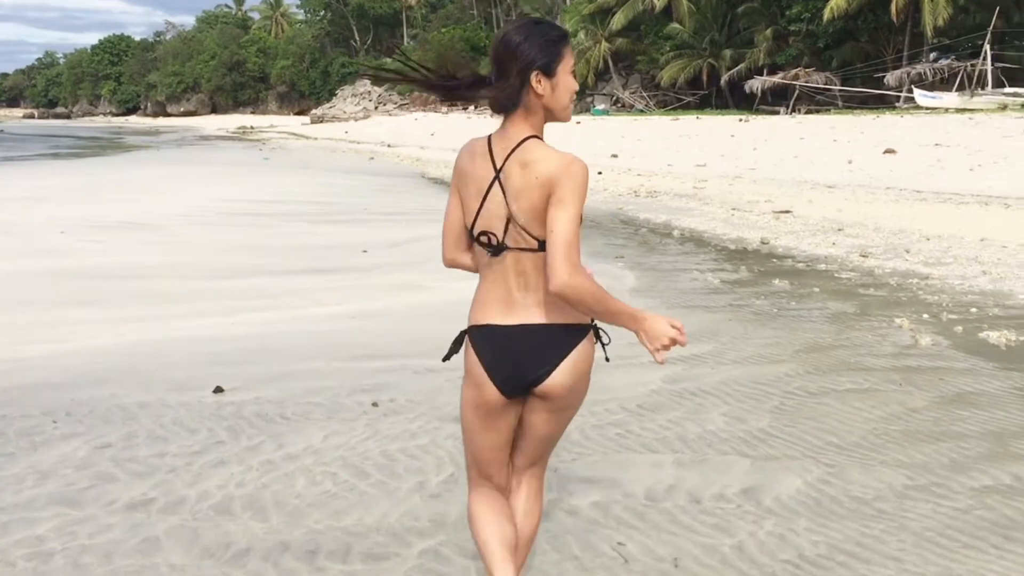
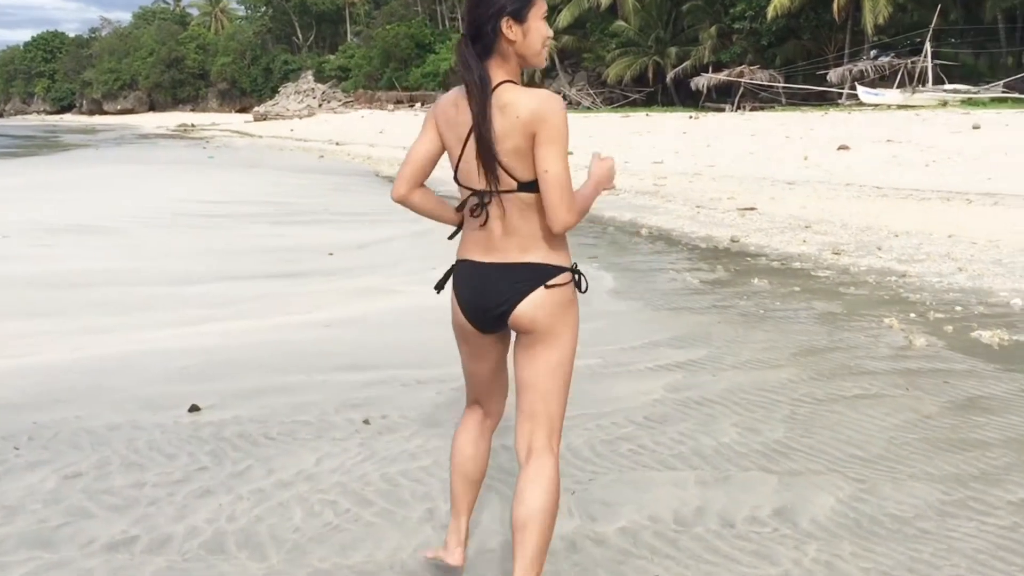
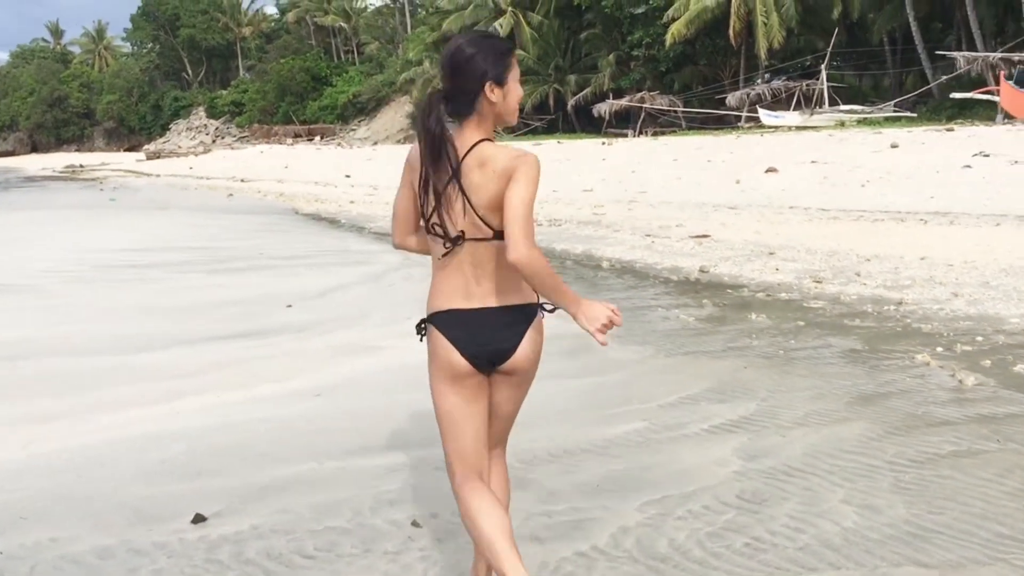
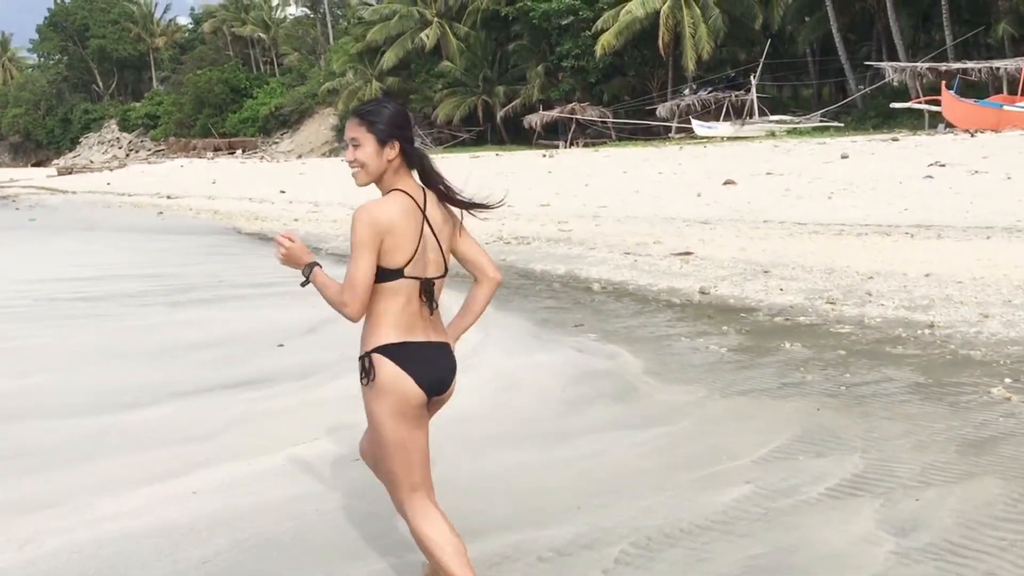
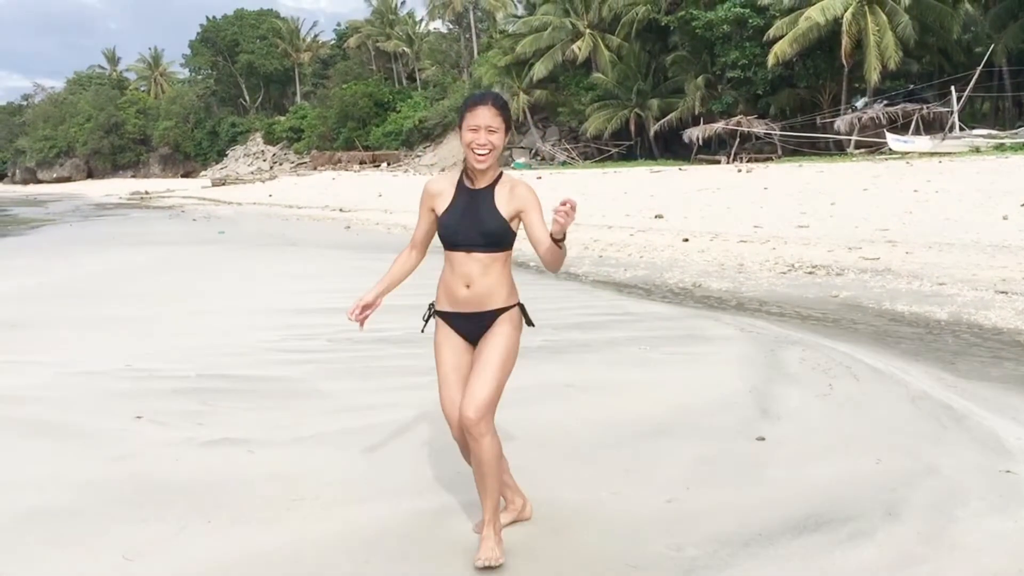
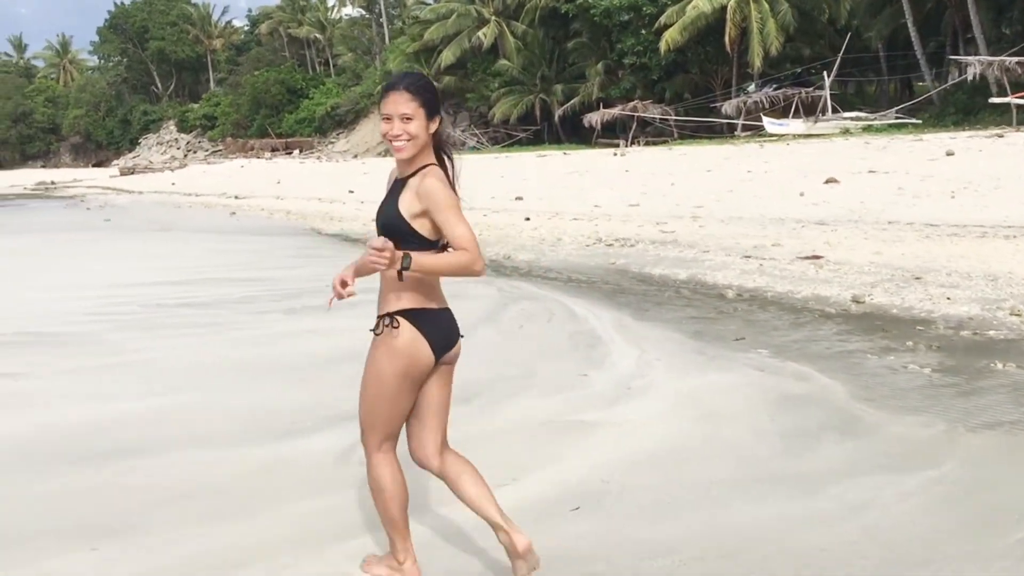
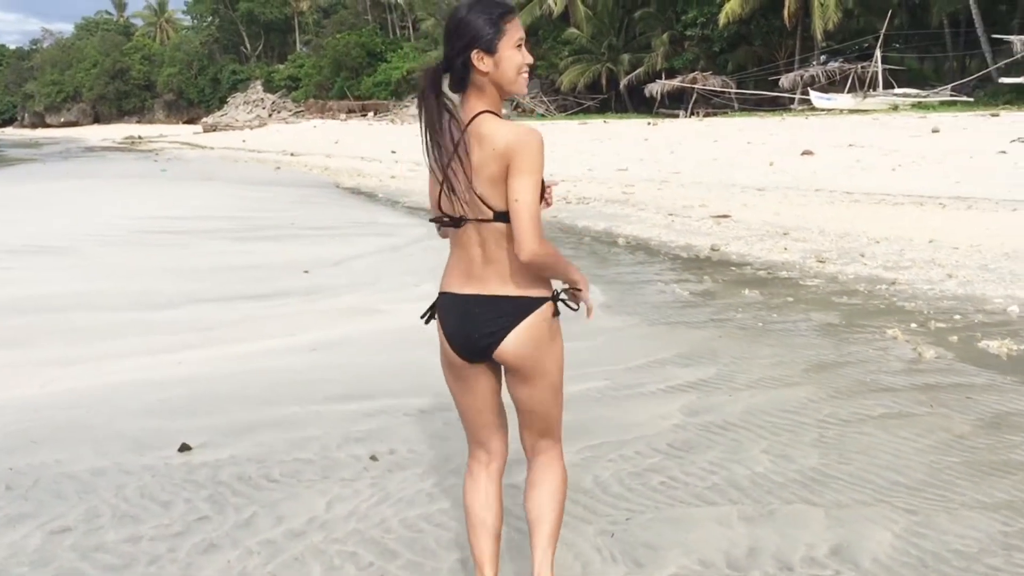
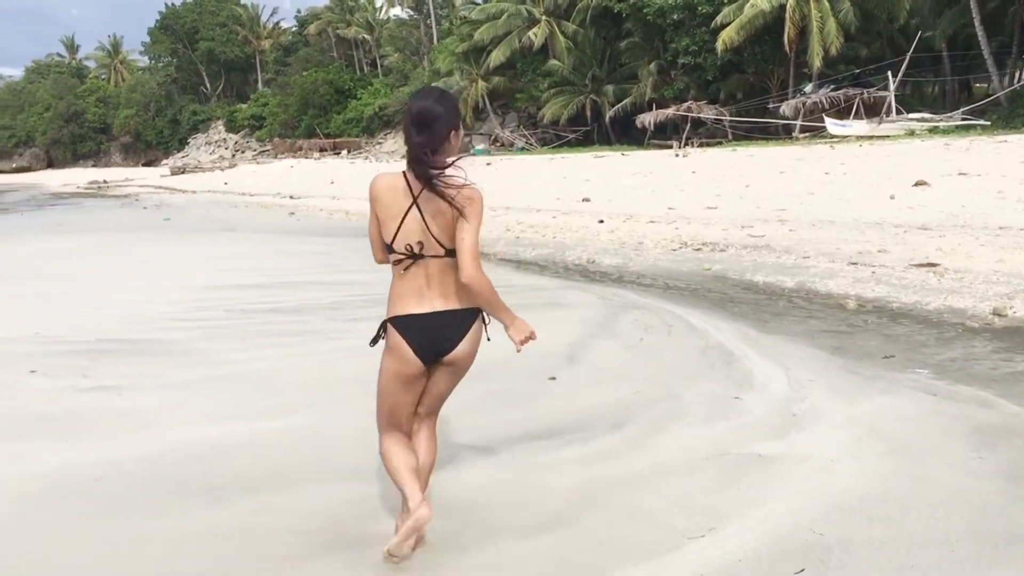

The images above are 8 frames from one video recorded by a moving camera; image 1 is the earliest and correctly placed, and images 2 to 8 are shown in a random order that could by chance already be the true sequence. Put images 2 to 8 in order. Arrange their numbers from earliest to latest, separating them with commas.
2, 7, 3, 4, 6, 8, 5
